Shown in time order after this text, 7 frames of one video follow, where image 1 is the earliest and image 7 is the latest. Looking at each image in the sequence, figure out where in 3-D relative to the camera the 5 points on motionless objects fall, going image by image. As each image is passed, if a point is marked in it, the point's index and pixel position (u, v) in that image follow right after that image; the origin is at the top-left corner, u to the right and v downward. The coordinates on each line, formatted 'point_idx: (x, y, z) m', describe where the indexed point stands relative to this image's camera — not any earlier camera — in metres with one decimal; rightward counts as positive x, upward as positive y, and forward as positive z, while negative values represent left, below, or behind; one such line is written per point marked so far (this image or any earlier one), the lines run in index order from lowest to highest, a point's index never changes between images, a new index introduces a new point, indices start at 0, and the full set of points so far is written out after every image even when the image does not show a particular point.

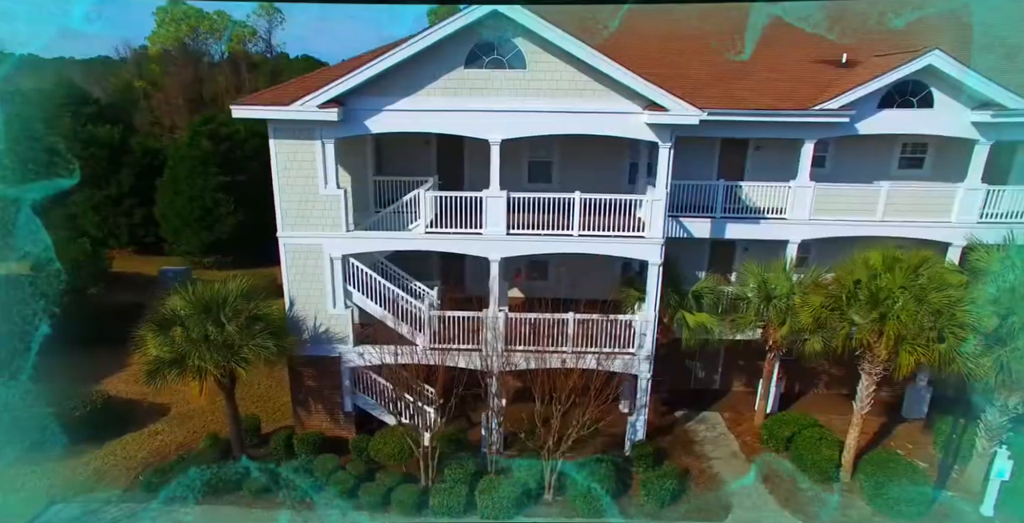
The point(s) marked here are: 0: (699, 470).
0: (+4.1, -4.5, +12.3) m
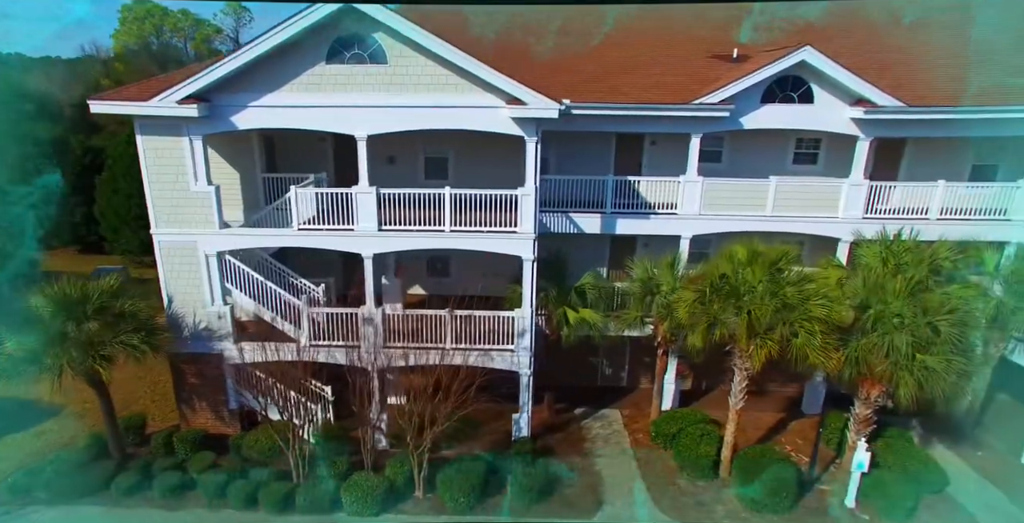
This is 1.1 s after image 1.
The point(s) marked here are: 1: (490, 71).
0: (+1.5, -4.5, +12.3) m
1: (-0.4, +3.5, +10.3) m
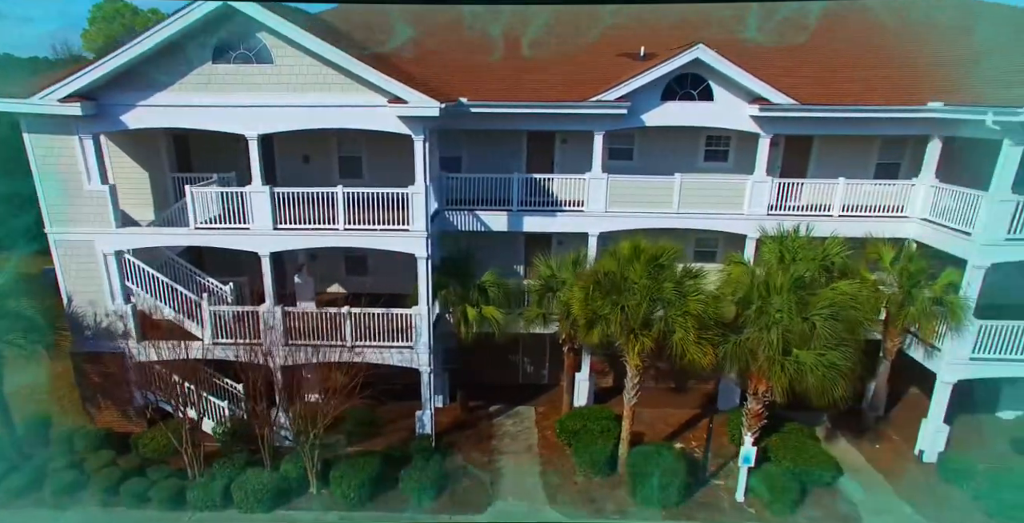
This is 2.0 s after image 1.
0: (-0.6, -4.4, +12.4) m
1: (-2.6, +3.5, +10.4) m
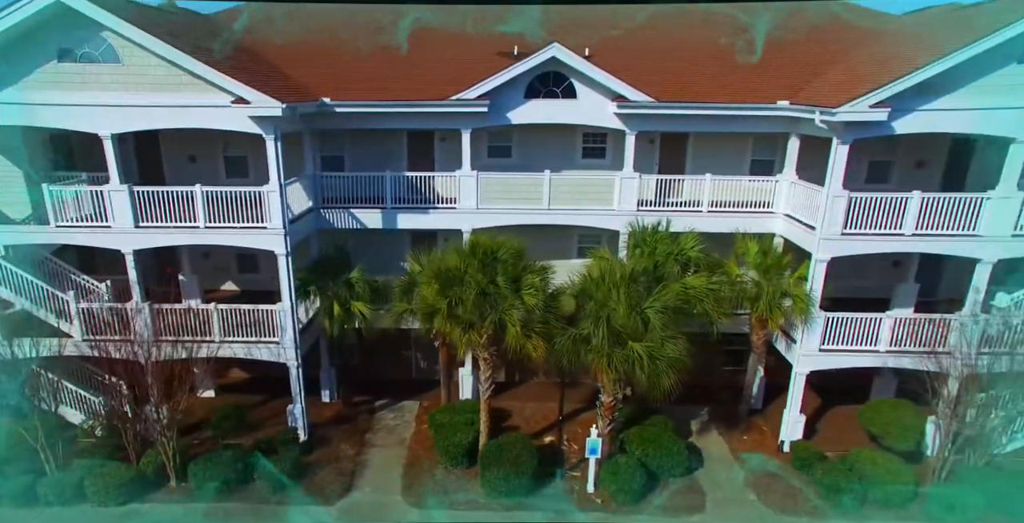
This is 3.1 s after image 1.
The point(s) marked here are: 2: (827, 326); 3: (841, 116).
0: (-3.6, -4.3, +12.6) m
1: (-5.6, +3.6, +10.5) m
2: (+6.7, -1.4, +12.0) m
3: (+6.1, +2.7, +10.3) m
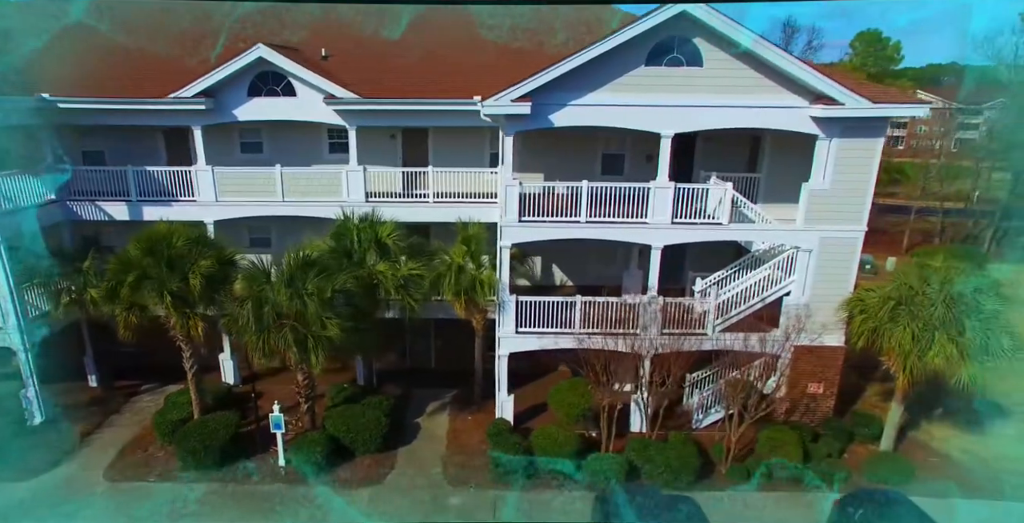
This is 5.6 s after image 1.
0: (-10.1, -4.1, +13.2) m
1: (-12.1, +3.8, +11.1) m
2: (+0.2, -1.1, +12.8) m
3: (-0.4, +3.0, +11.1) m
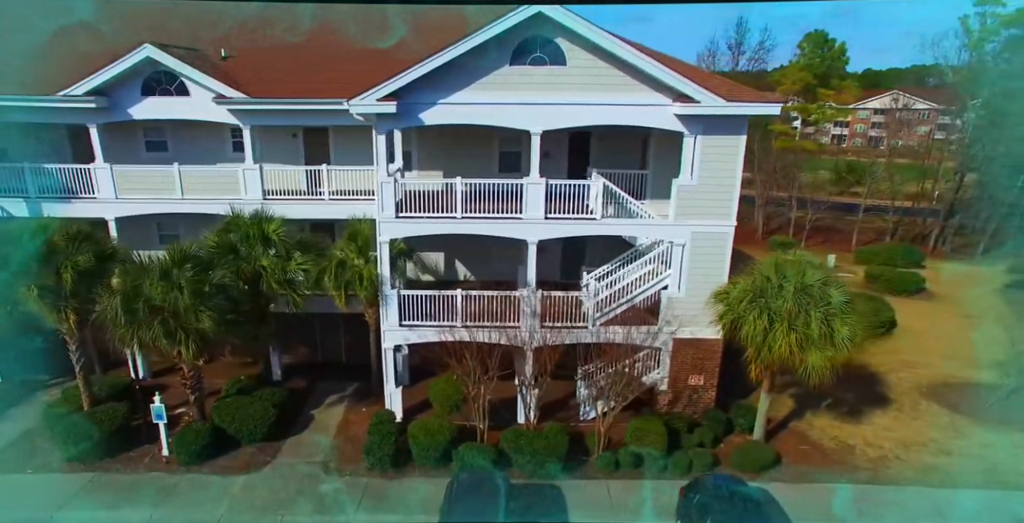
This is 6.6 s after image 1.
0: (-12.8, -4.0, +13.4) m
1: (-14.8, +3.9, +11.4) m
2: (-2.5, -0.9, +13.1) m
3: (-3.1, +3.1, +11.4) m
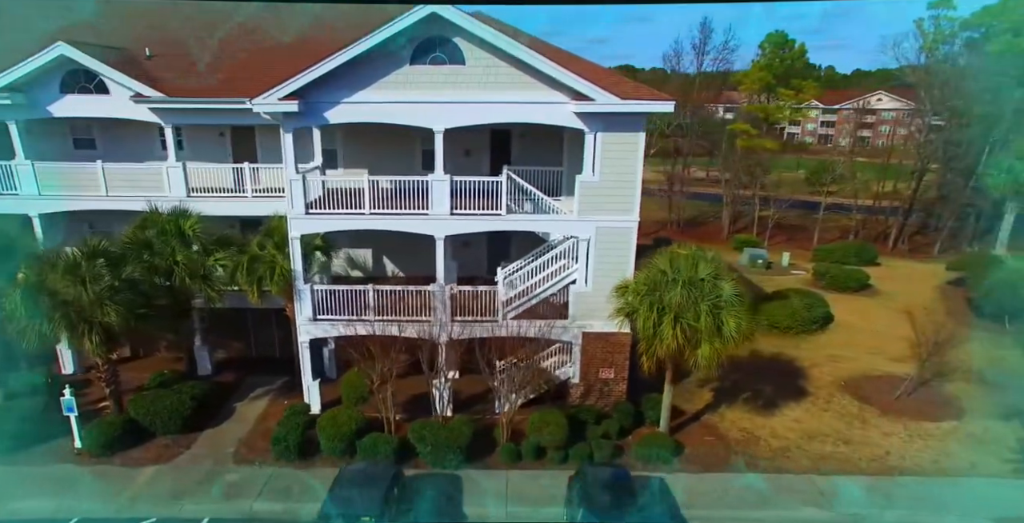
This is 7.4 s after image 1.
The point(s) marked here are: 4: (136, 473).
0: (-14.9, -3.9, +13.6) m
1: (-16.8, +4.0, +11.5) m
2: (-4.6, -0.8, +13.4) m
3: (-5.2, +3.2, +11.7) m
4: (-7.9, -4.5, +12.0) m
